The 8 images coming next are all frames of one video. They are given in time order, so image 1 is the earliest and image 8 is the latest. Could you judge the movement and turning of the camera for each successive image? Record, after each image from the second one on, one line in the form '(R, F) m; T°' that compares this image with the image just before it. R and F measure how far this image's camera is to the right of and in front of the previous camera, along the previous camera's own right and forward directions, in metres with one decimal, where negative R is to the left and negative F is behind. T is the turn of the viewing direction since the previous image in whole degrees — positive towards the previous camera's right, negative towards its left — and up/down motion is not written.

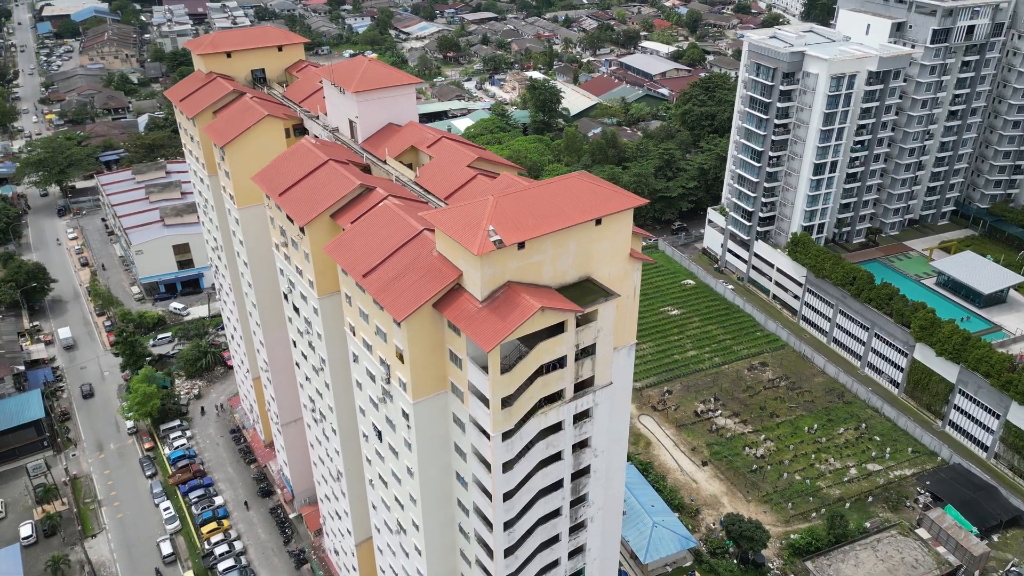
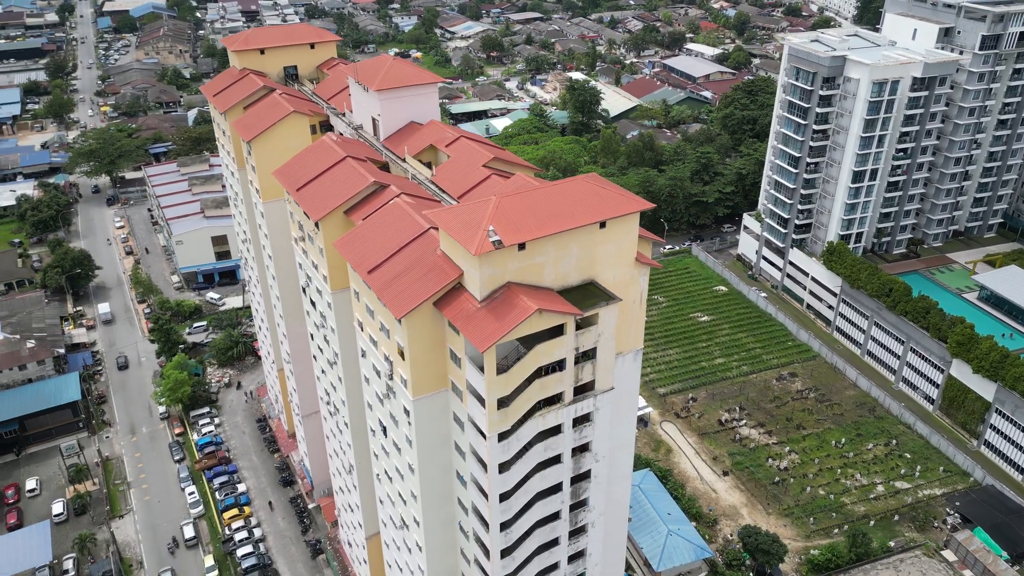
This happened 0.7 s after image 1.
(+0.9, 0.0) m; -3°
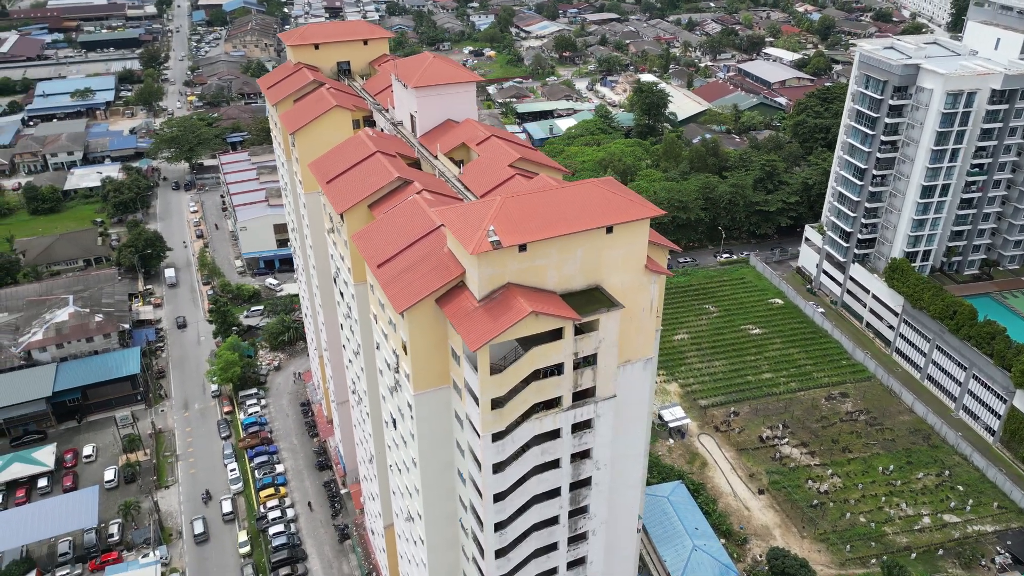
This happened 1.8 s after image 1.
(+1.4, +0.1) m; -5°
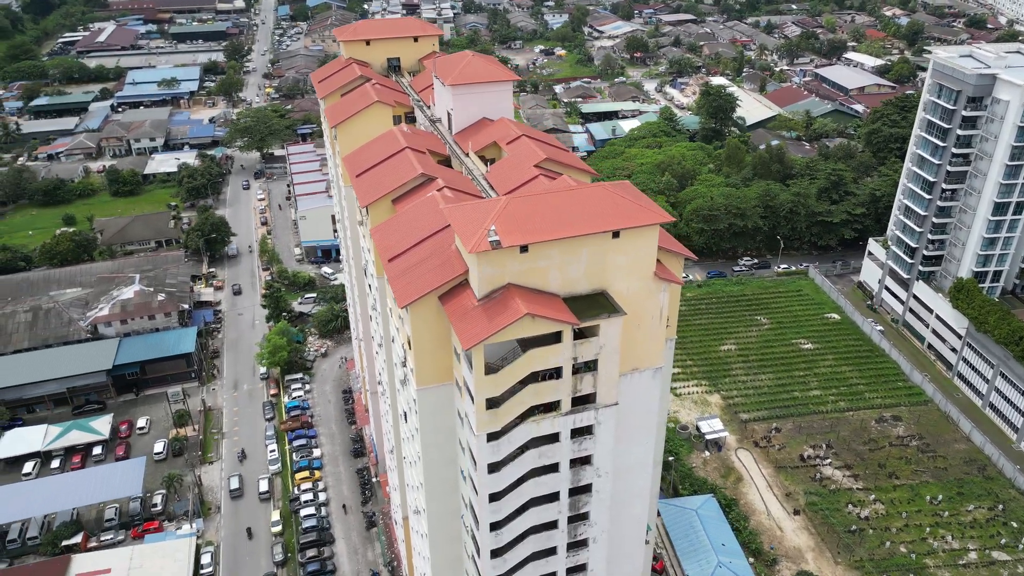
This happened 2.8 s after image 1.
(+1.4, +0.1) m; -5°
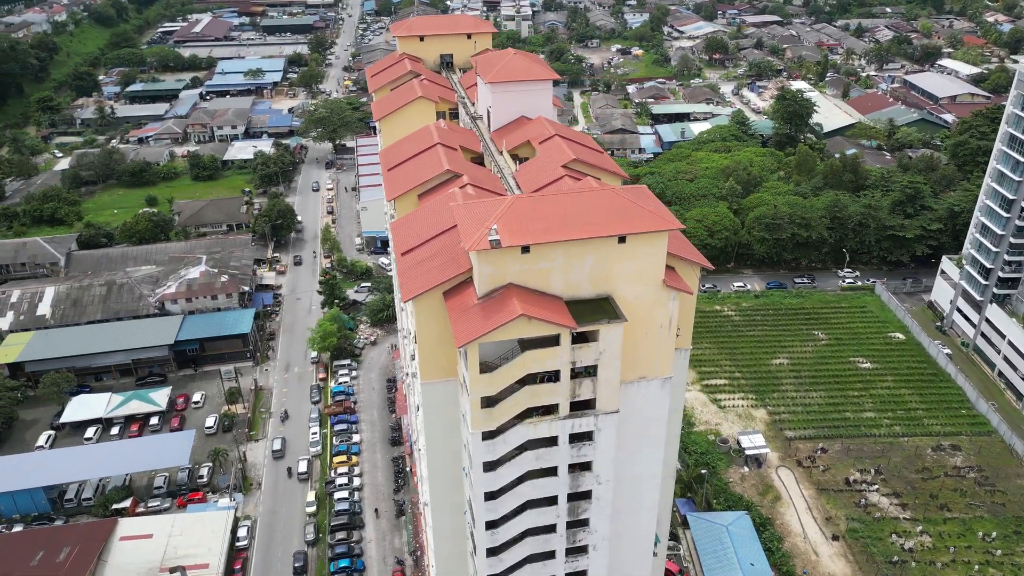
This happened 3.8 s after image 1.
(+1.5, +0.1) m; -6°
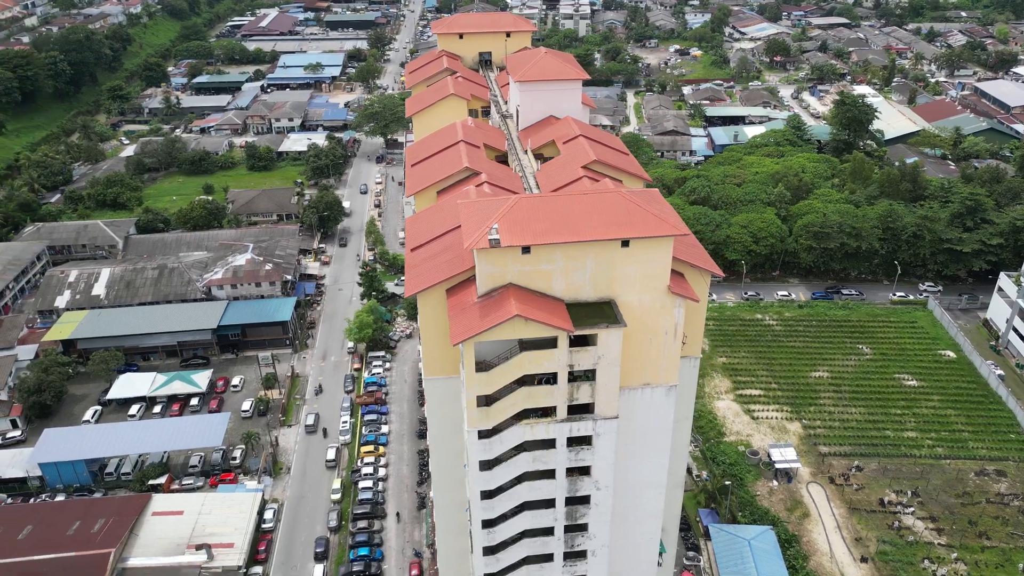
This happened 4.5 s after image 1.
(+1.1, +0.1) m; -4°
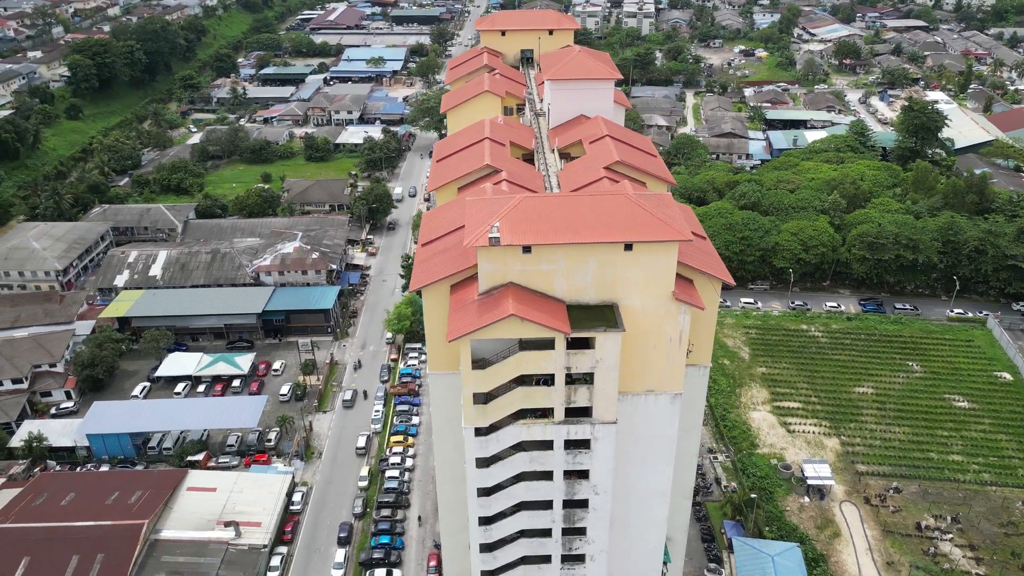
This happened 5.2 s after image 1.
(+1.2, +0.1) m; -5°
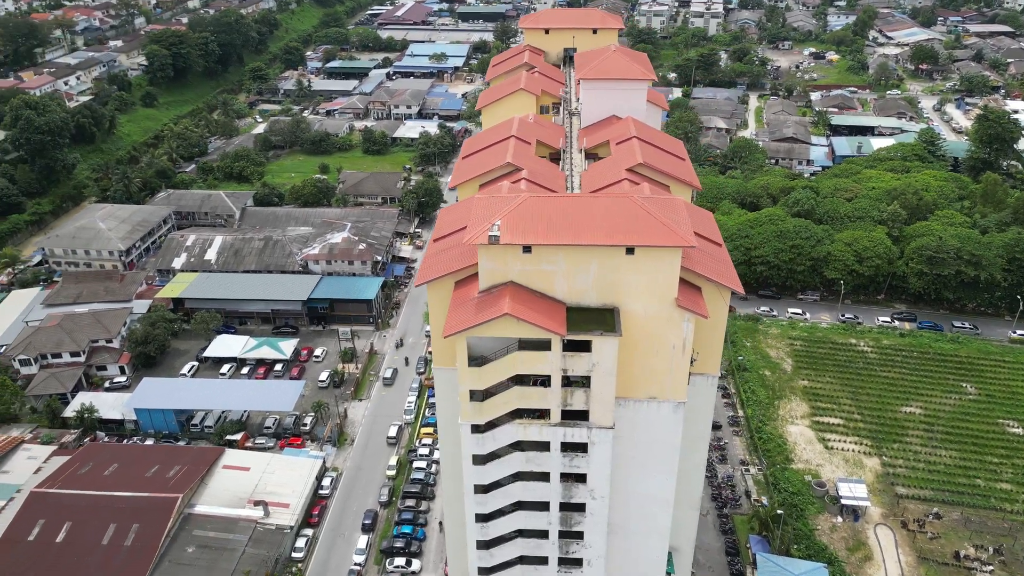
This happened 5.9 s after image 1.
(+1.2, +0.1) m; -5°
